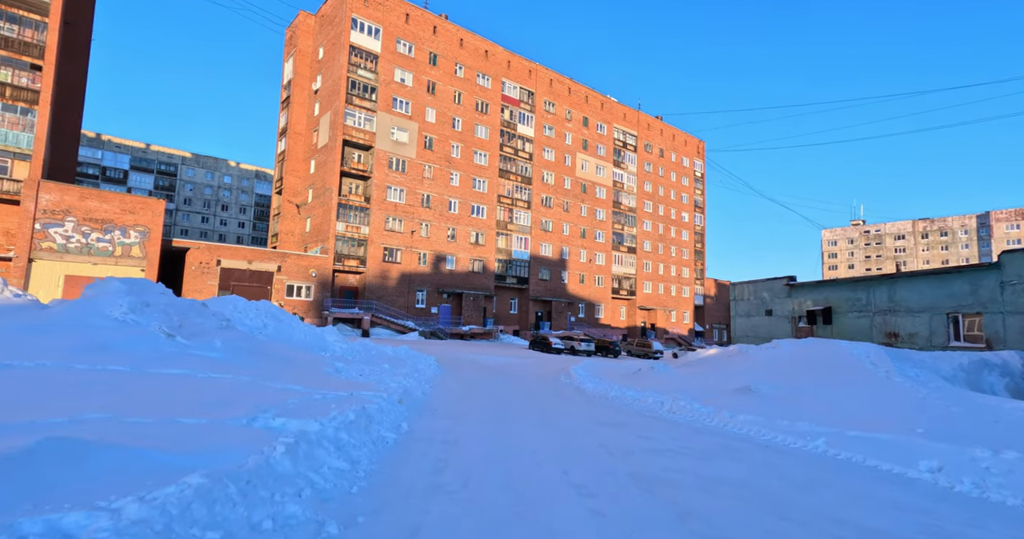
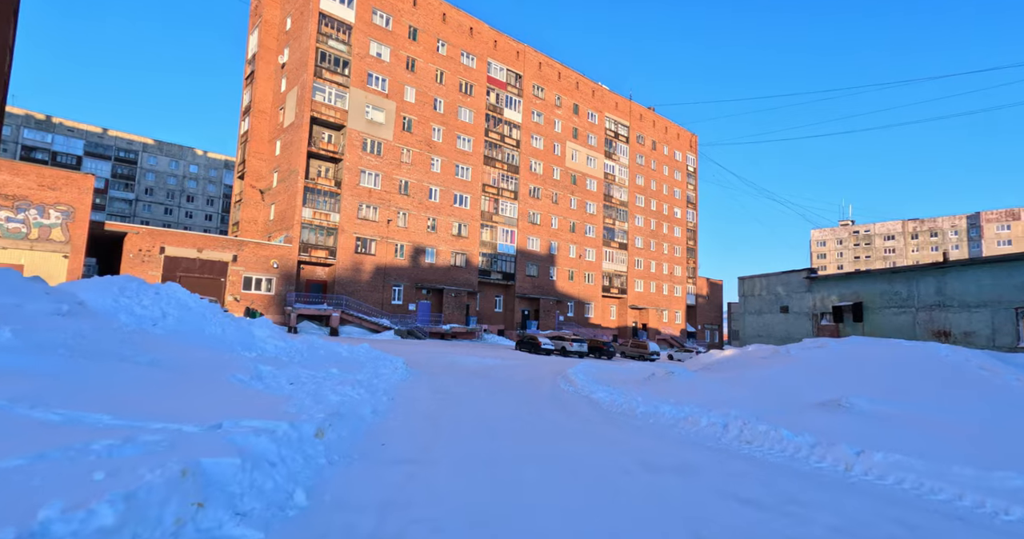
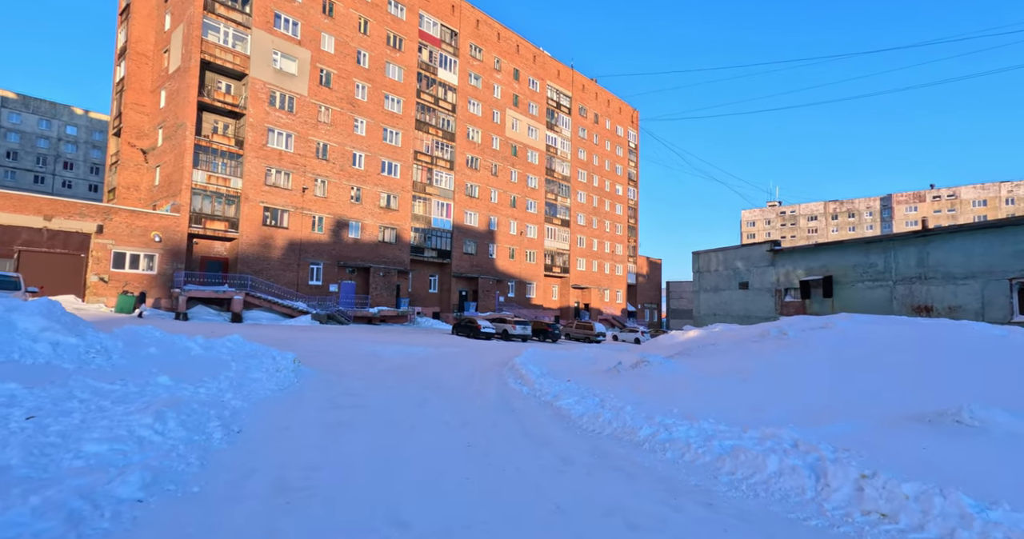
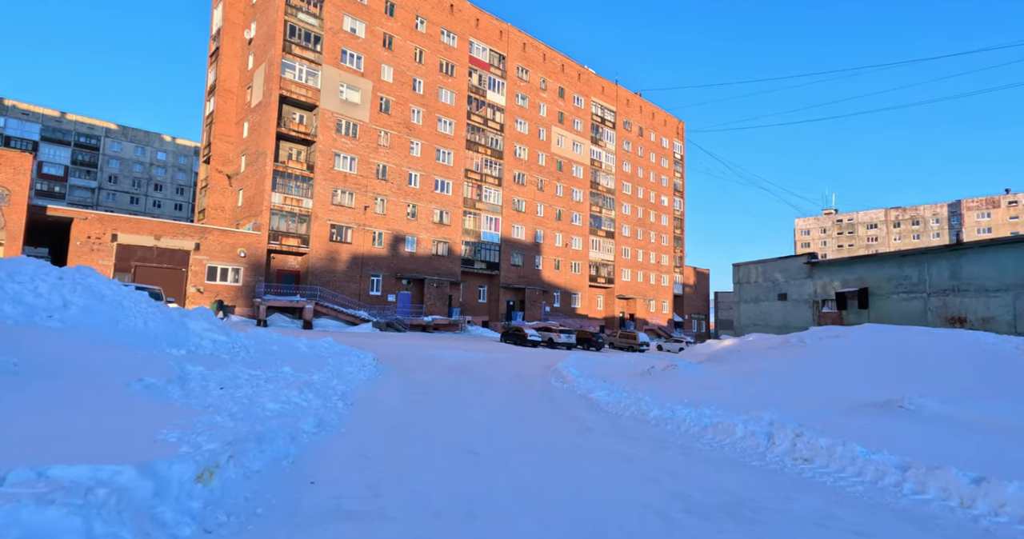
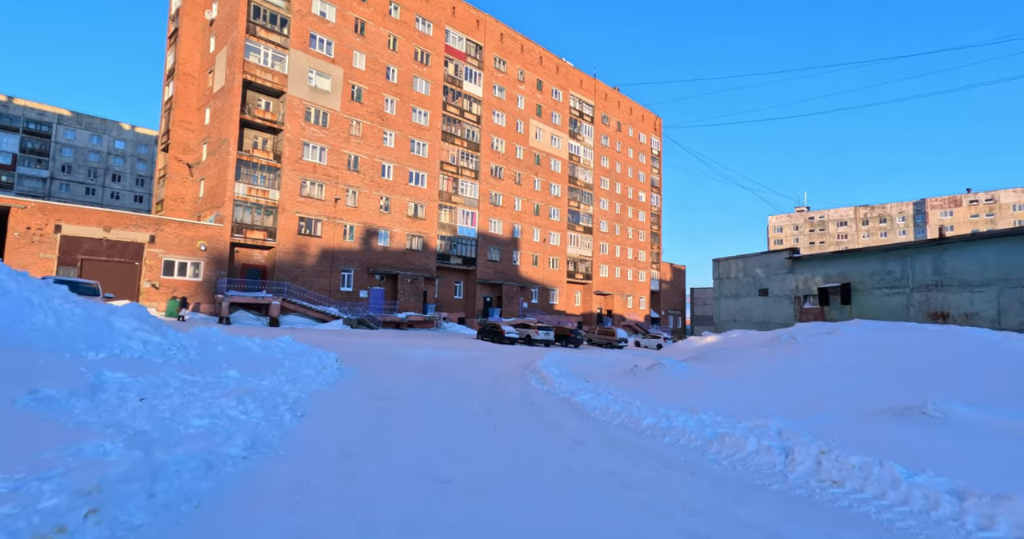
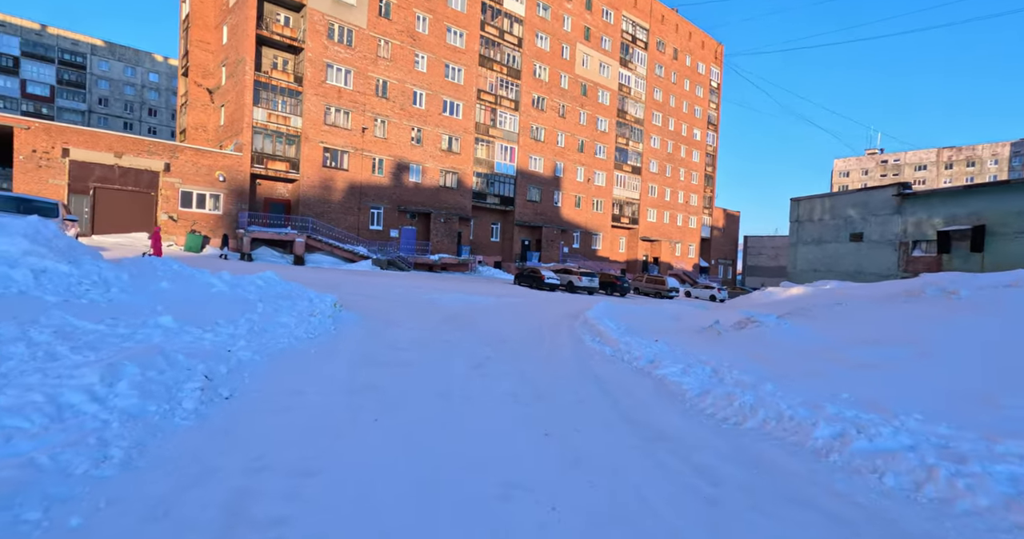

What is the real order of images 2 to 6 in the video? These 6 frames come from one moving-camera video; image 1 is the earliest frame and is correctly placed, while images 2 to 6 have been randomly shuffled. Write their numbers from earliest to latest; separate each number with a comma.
2, 4, 5, 3, 6
